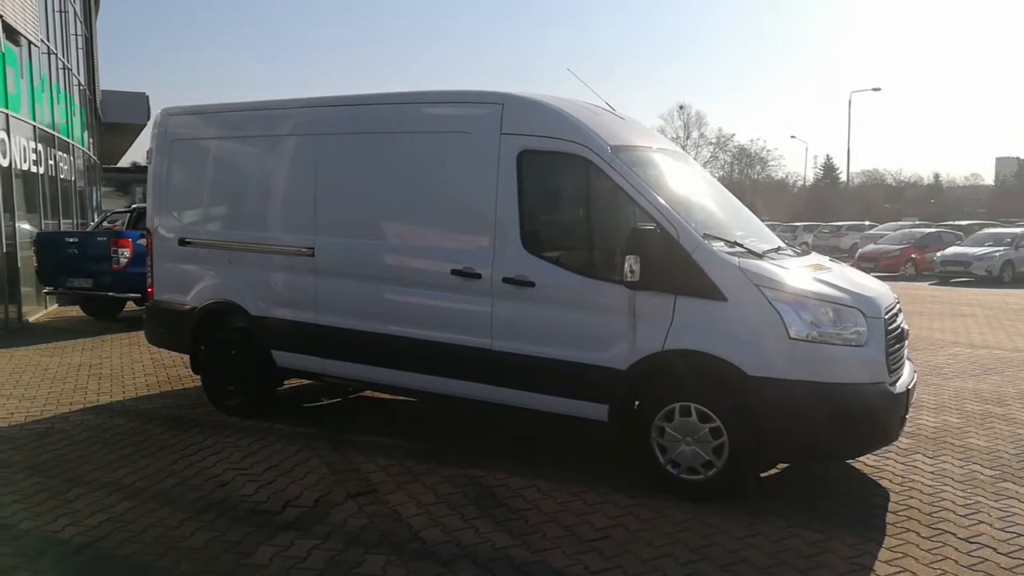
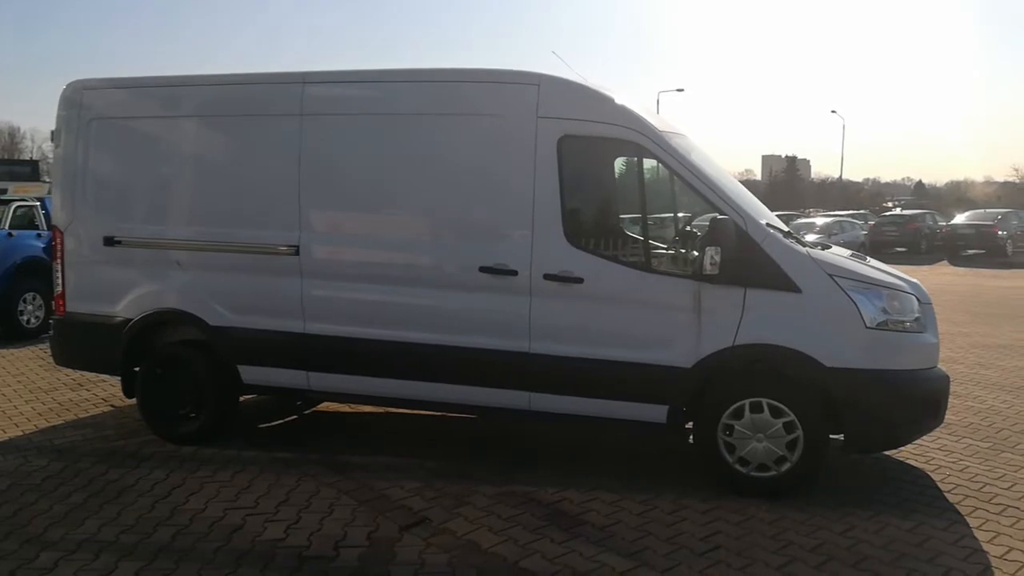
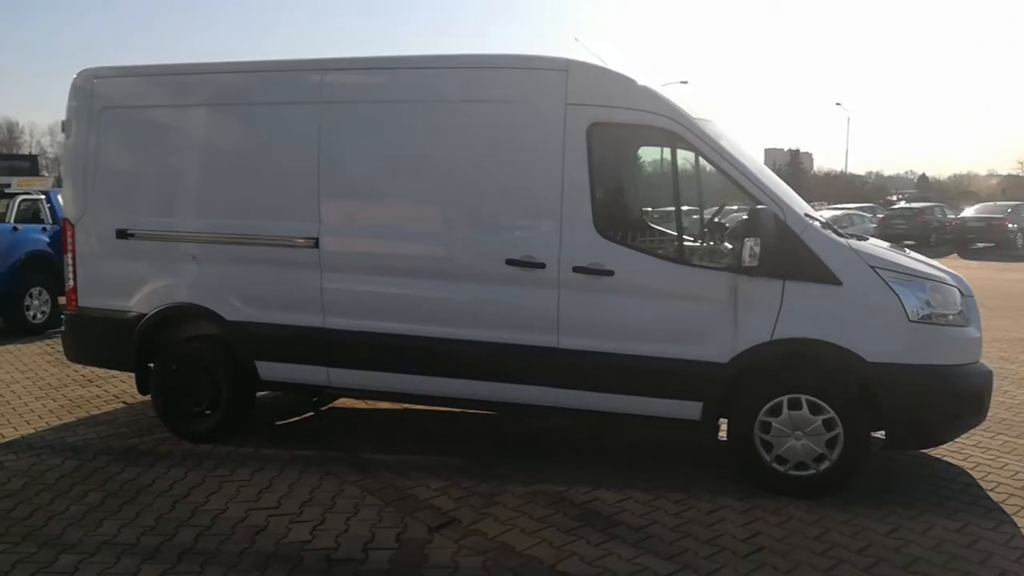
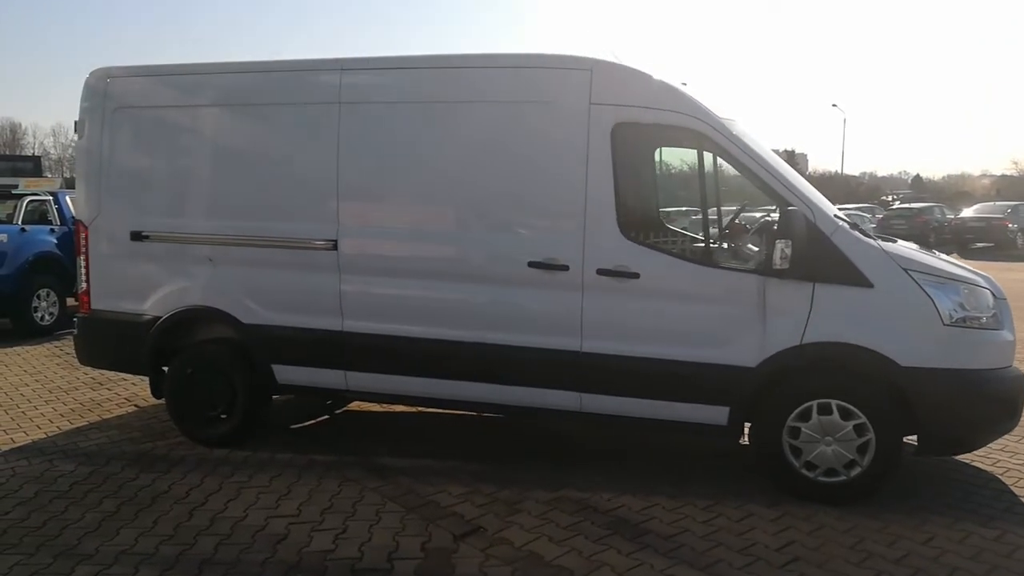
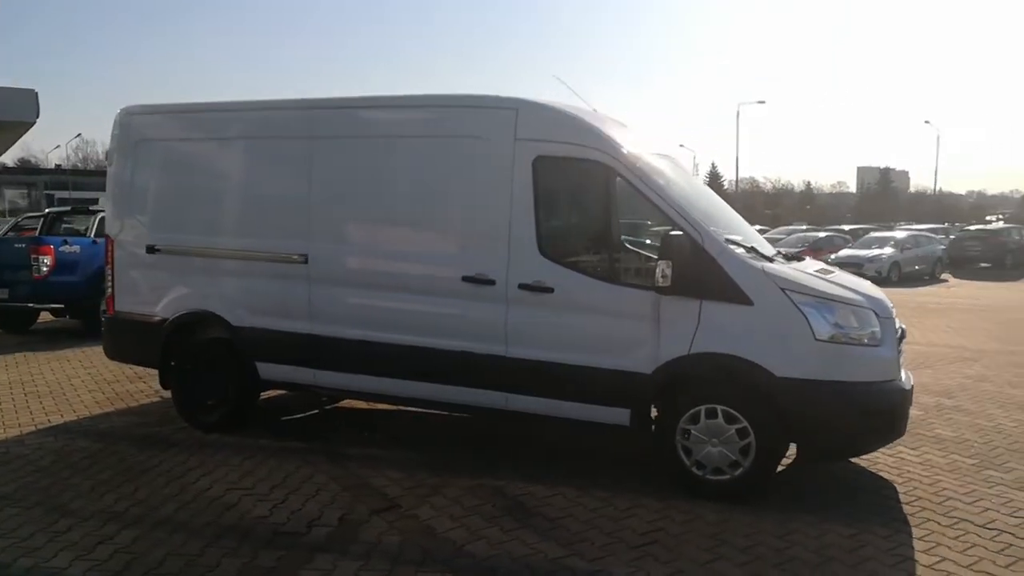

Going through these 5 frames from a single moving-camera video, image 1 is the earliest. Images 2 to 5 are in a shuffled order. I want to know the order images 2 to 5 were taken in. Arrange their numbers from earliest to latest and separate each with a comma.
5, 2, 3, 4
